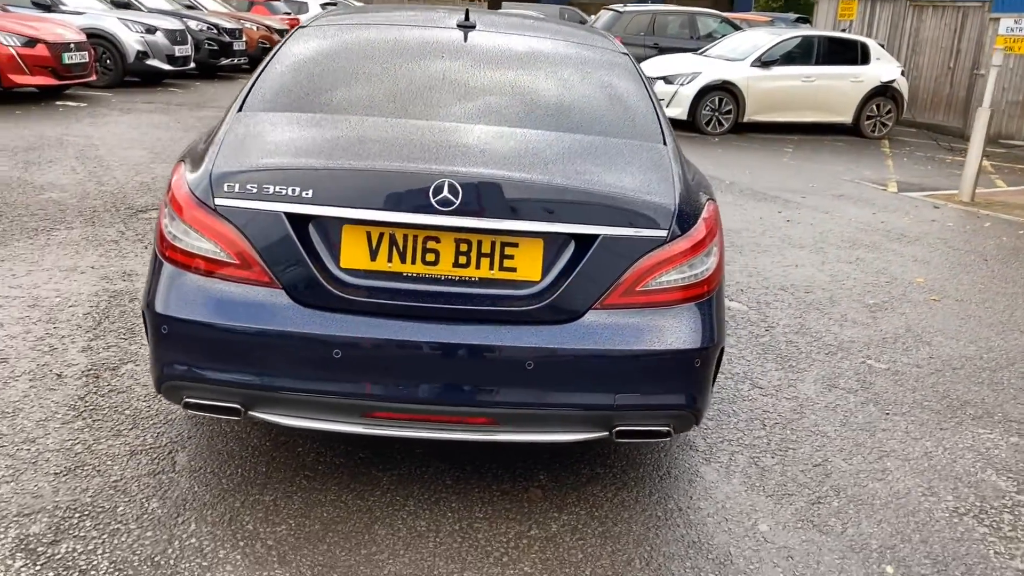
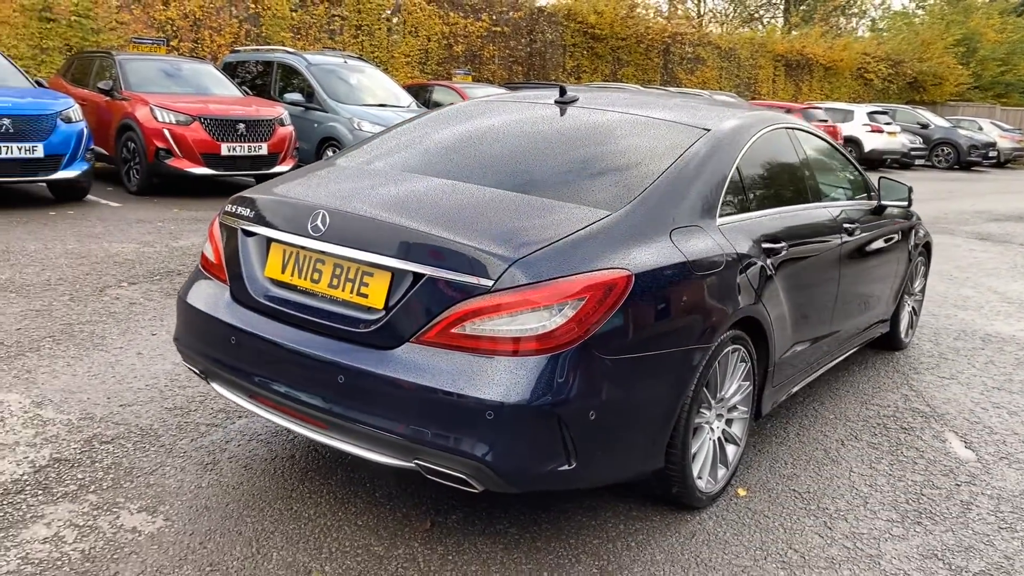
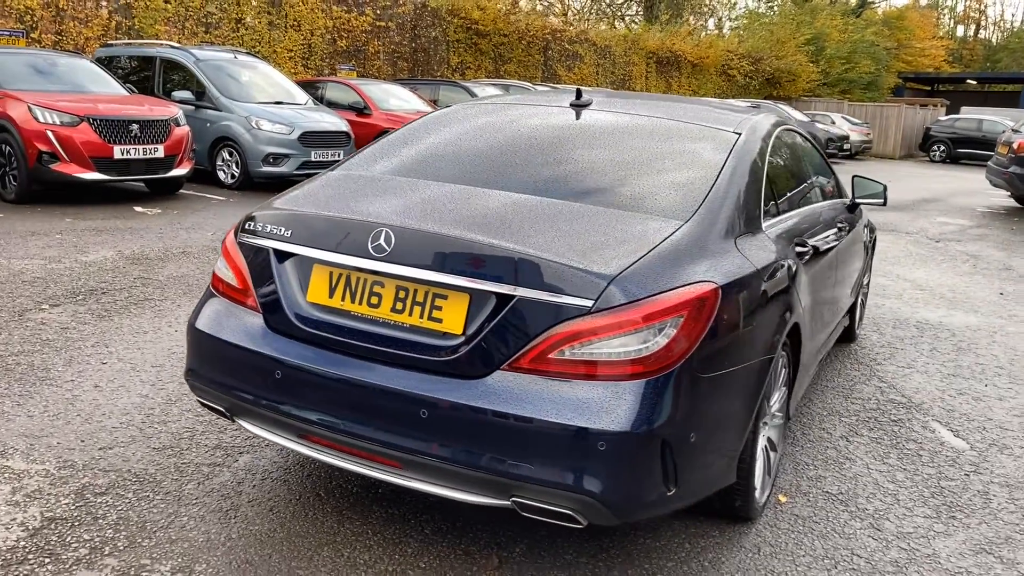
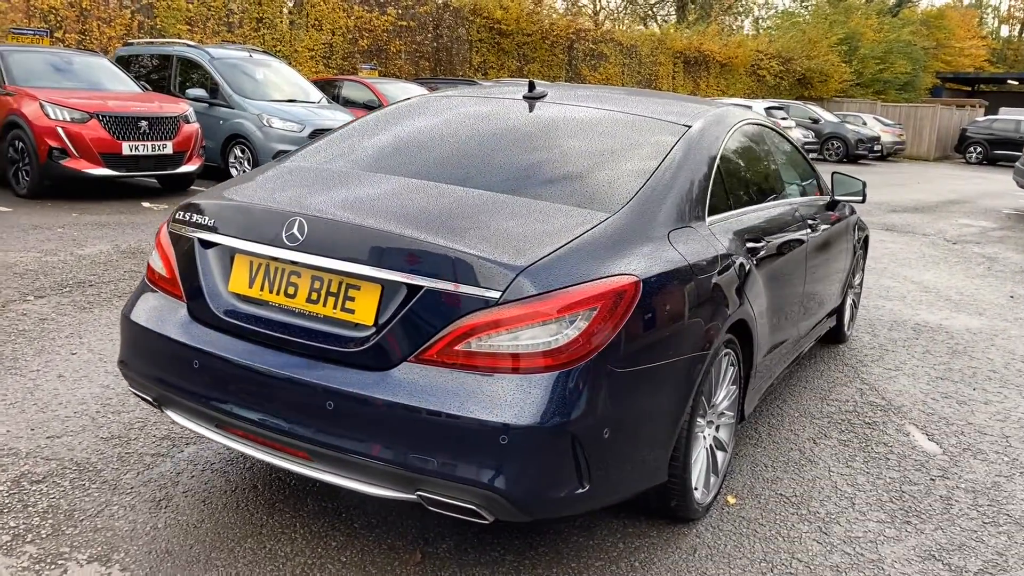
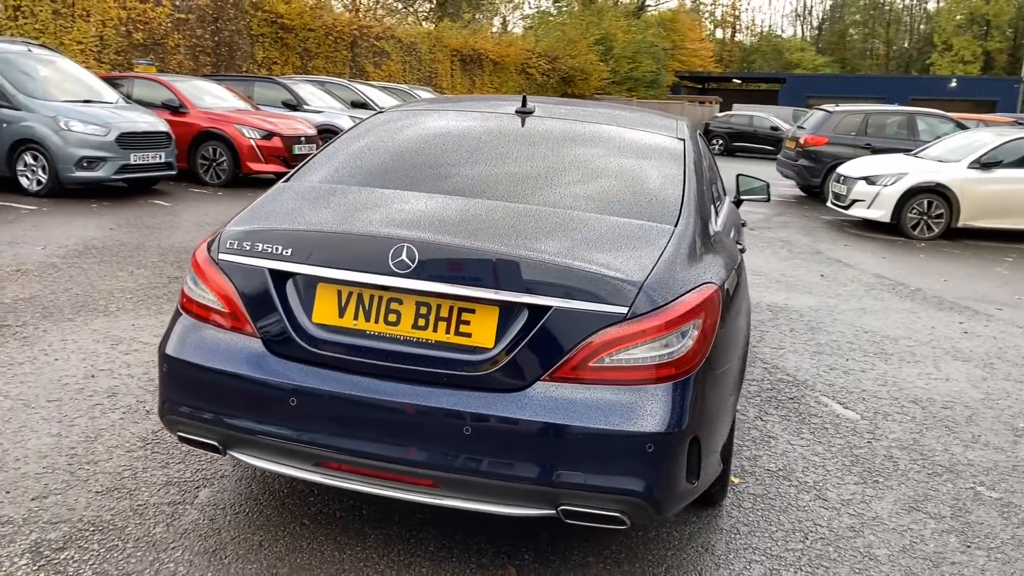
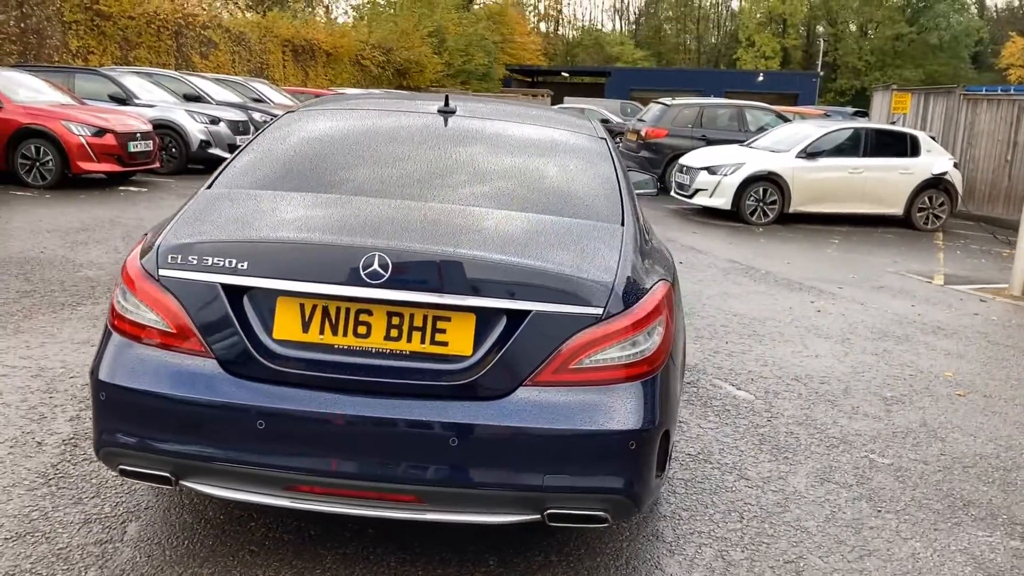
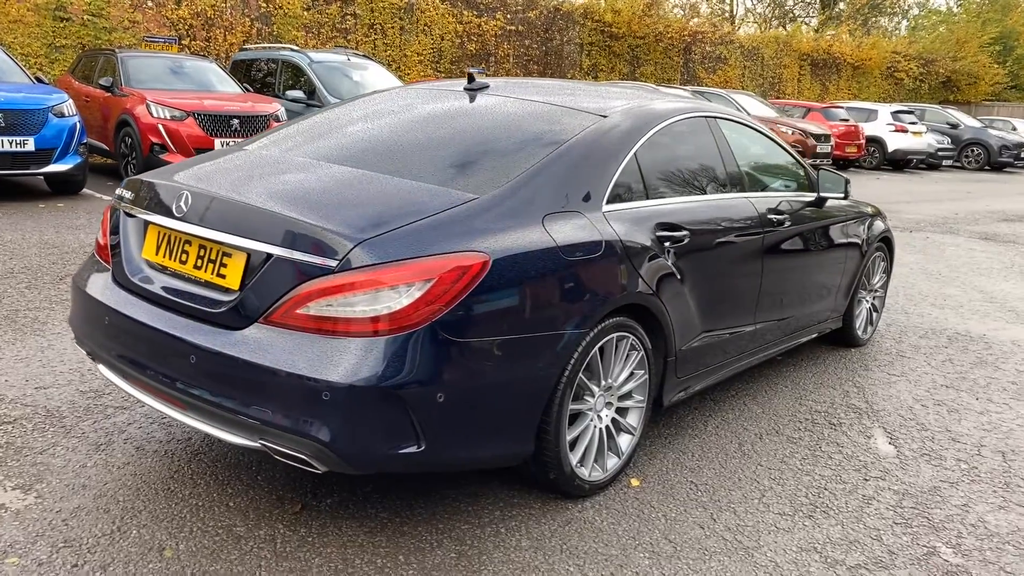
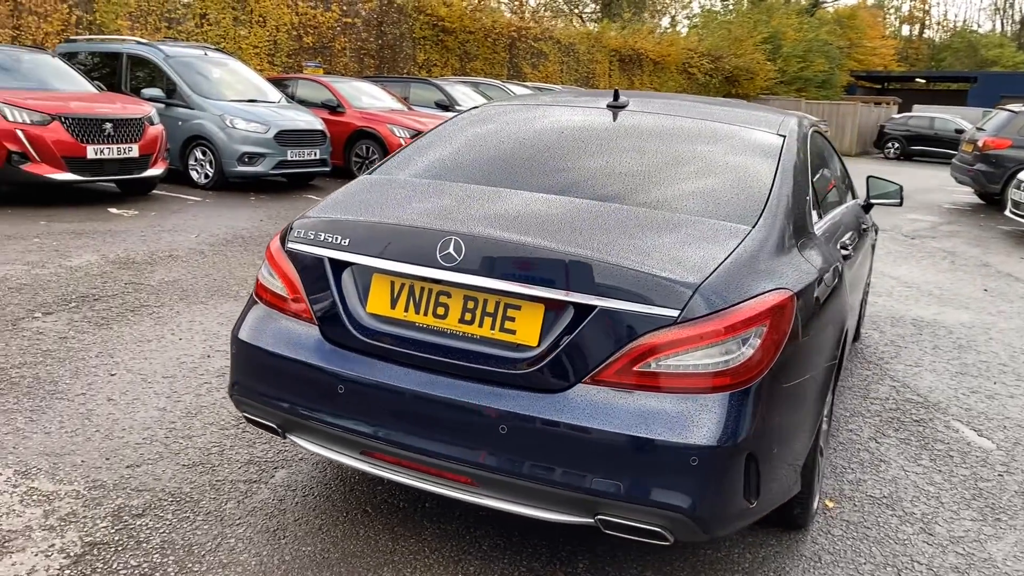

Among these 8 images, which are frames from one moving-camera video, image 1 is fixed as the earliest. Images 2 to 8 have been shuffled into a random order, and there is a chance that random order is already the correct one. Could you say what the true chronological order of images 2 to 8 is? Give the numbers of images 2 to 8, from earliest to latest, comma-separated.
6, 5, 8, 3, 4, 2, 7
